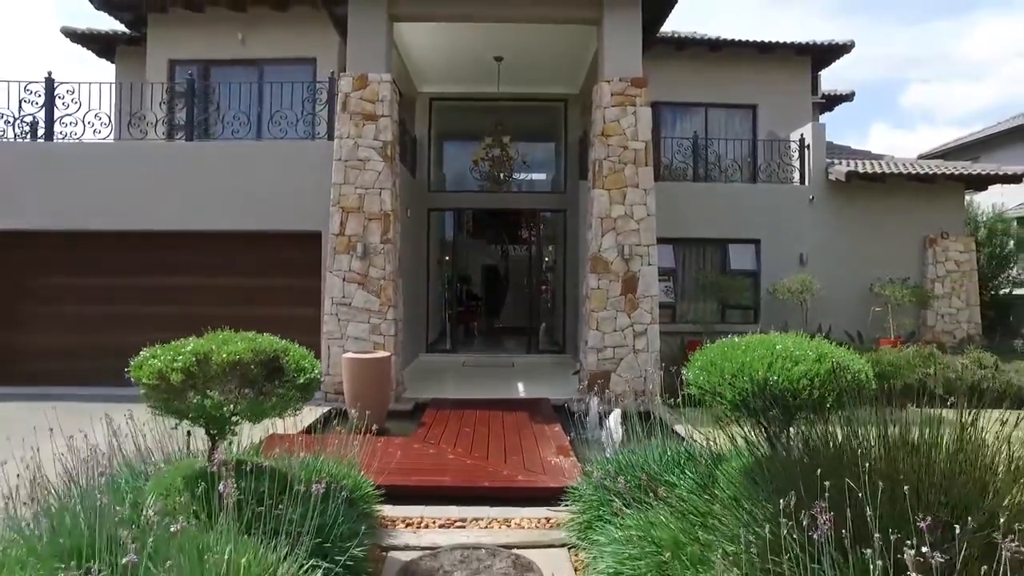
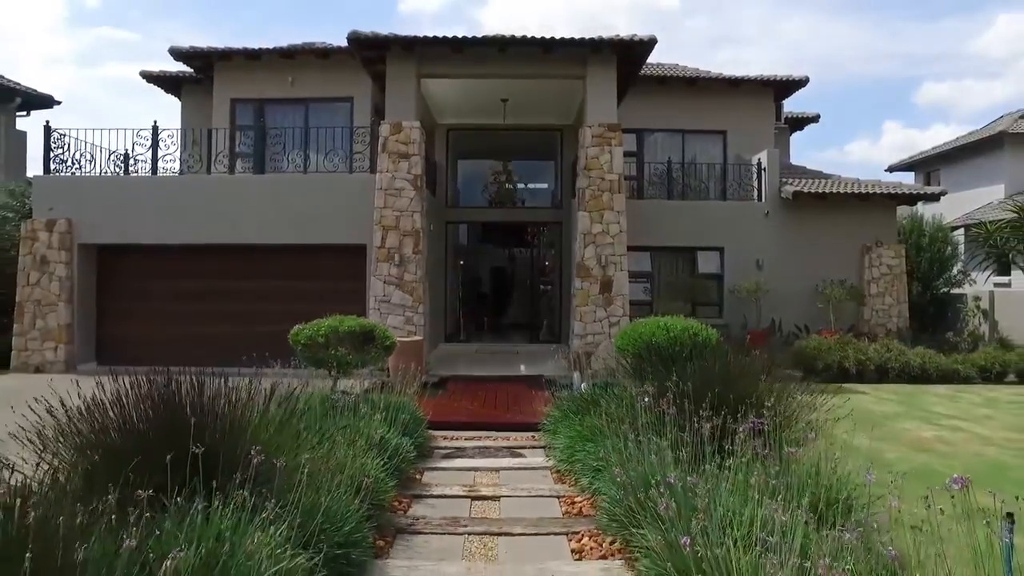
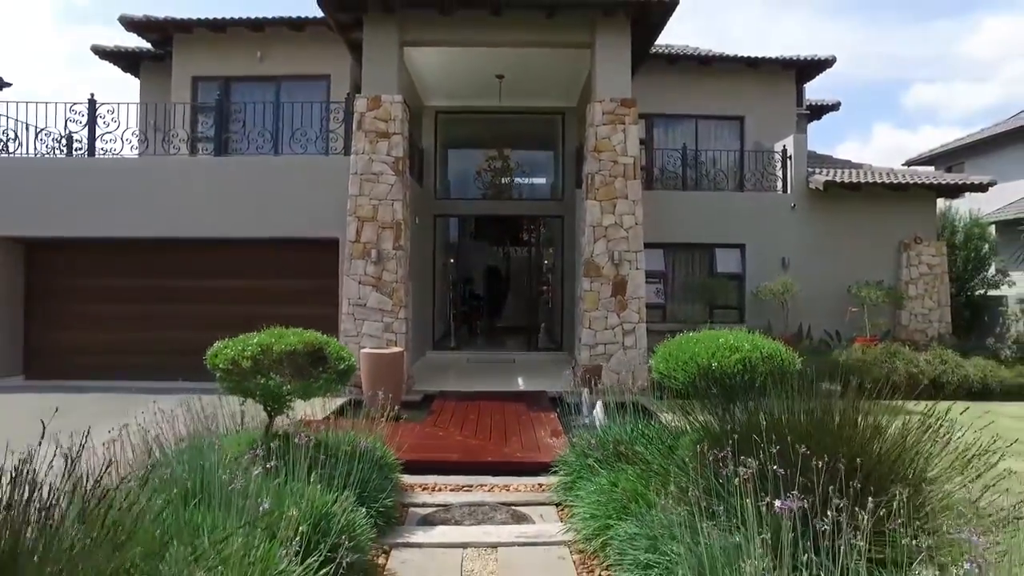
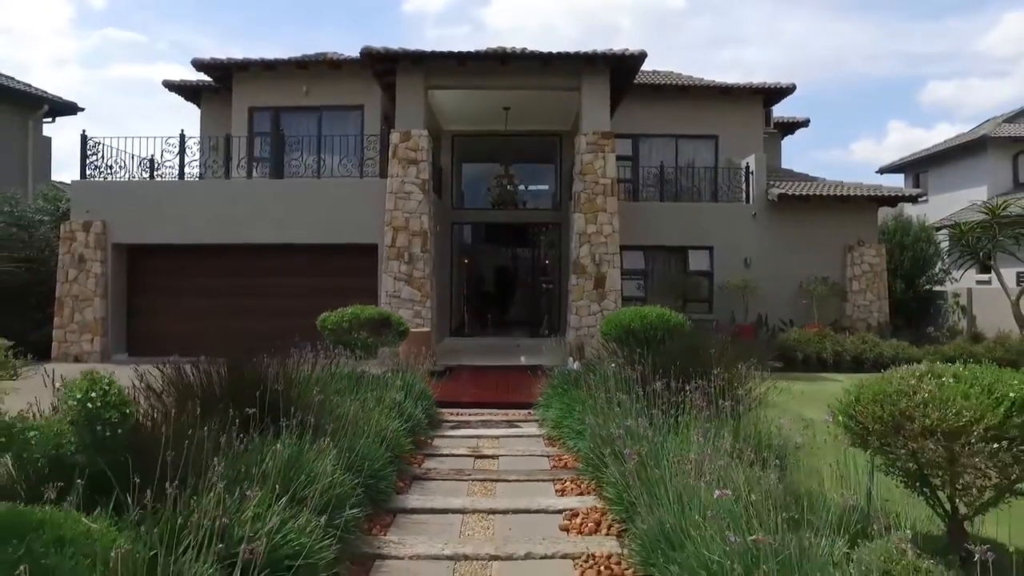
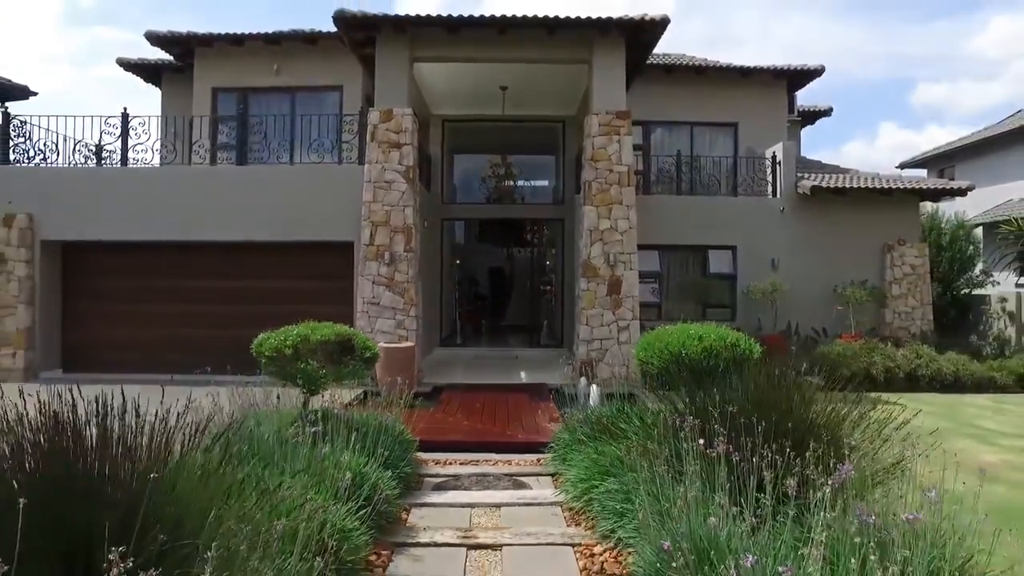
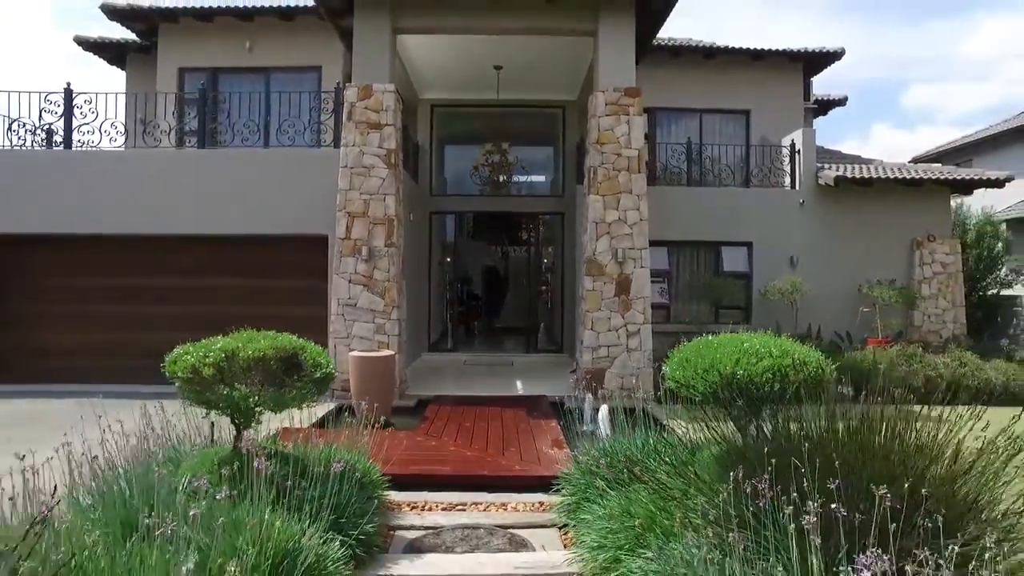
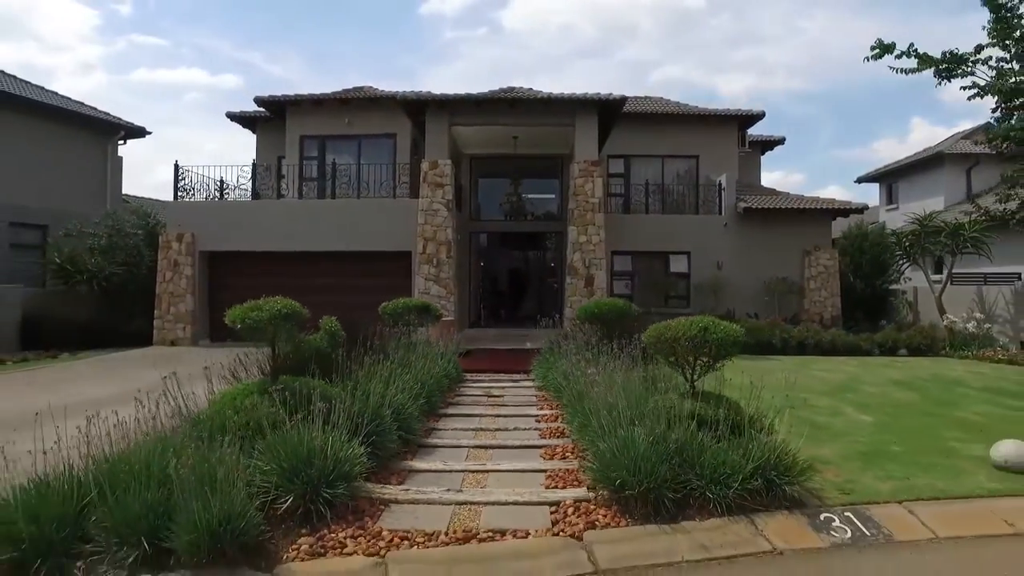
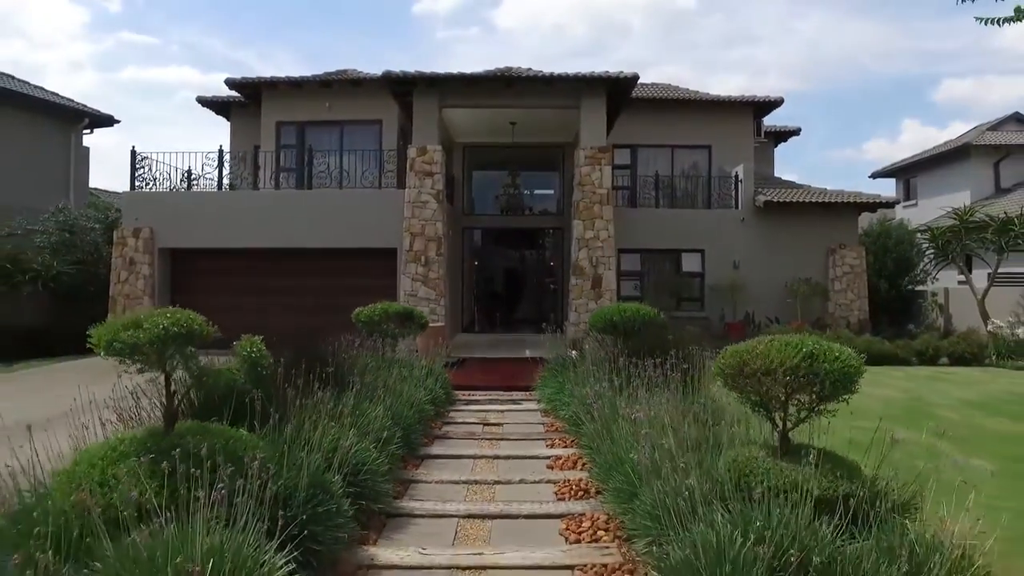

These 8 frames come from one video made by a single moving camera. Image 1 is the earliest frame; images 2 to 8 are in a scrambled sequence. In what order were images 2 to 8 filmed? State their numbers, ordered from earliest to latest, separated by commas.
6, 3, 5, 2, 4, 8, 7
